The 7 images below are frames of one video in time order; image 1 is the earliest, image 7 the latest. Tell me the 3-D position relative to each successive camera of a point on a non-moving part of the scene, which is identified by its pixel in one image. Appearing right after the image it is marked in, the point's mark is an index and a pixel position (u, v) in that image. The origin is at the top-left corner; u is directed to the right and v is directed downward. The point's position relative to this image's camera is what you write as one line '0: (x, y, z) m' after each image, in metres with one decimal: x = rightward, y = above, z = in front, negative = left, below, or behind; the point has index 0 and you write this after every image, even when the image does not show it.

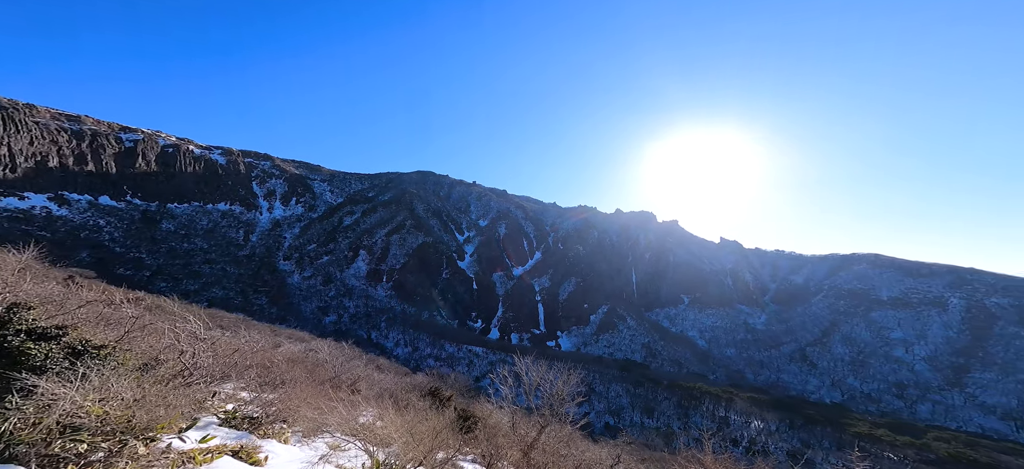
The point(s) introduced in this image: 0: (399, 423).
0: (-3.2, -5.2, +11.9) m
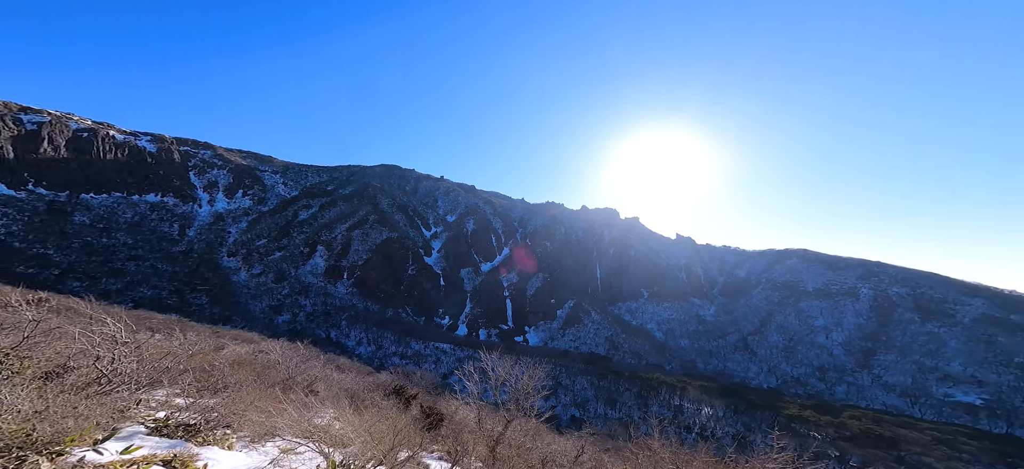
0: (-4.4, -5.1, +11.7) m
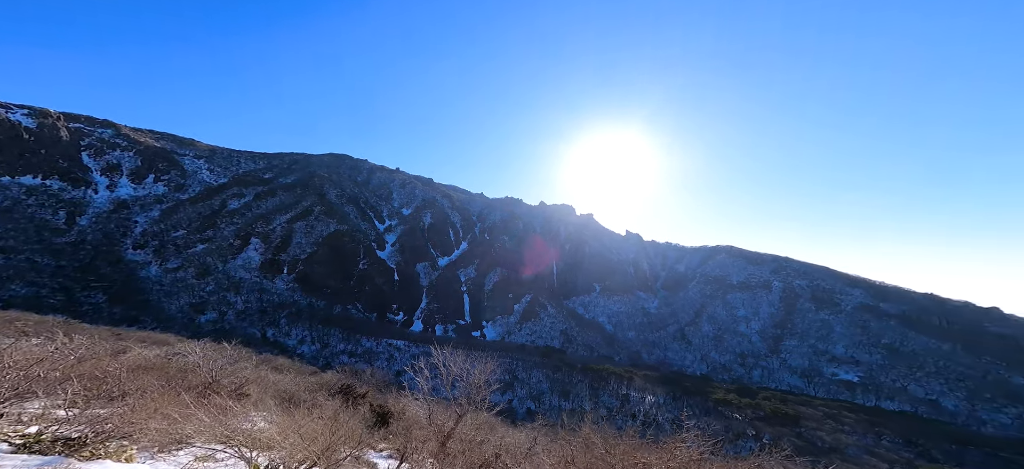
0: (-5.8, -5.0, +11.2) m
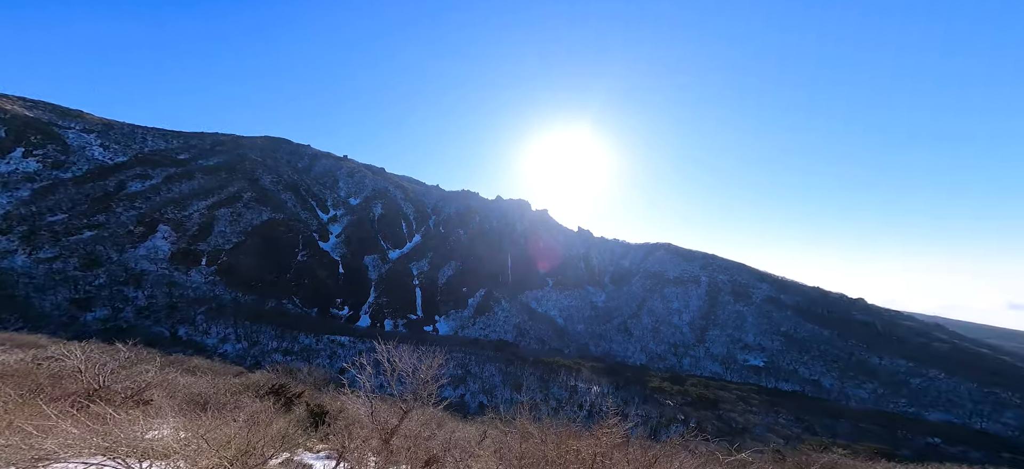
0: (-7.3, -4.7, +10.4) m
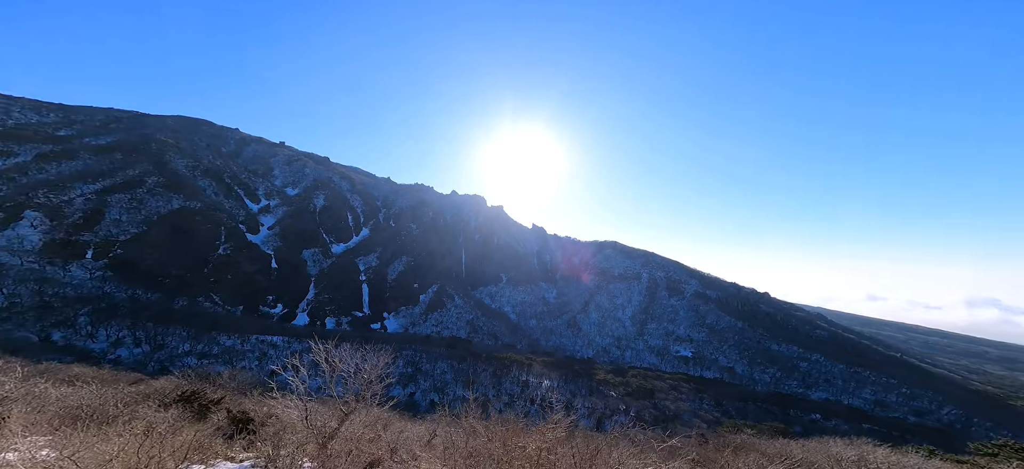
0: (-8.7, -4.4, +9.1) m
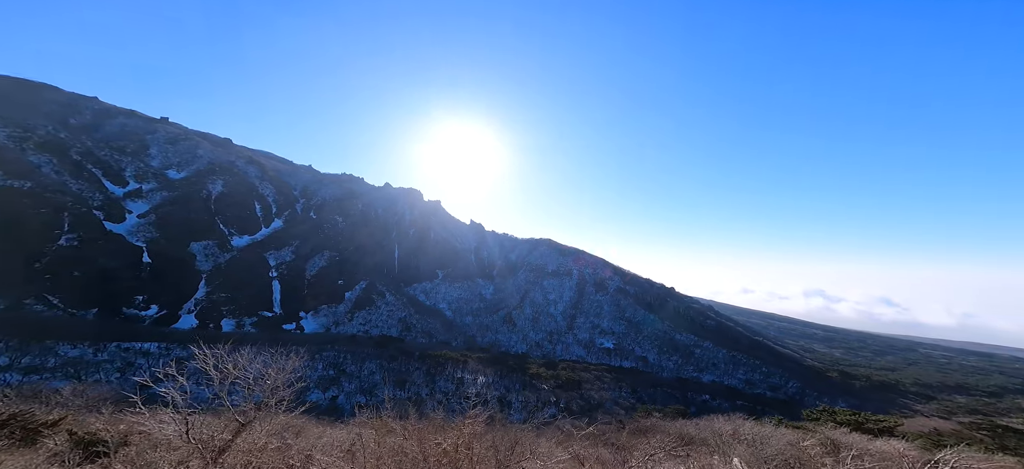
0: (-10.5, -4.2, +6.8) m
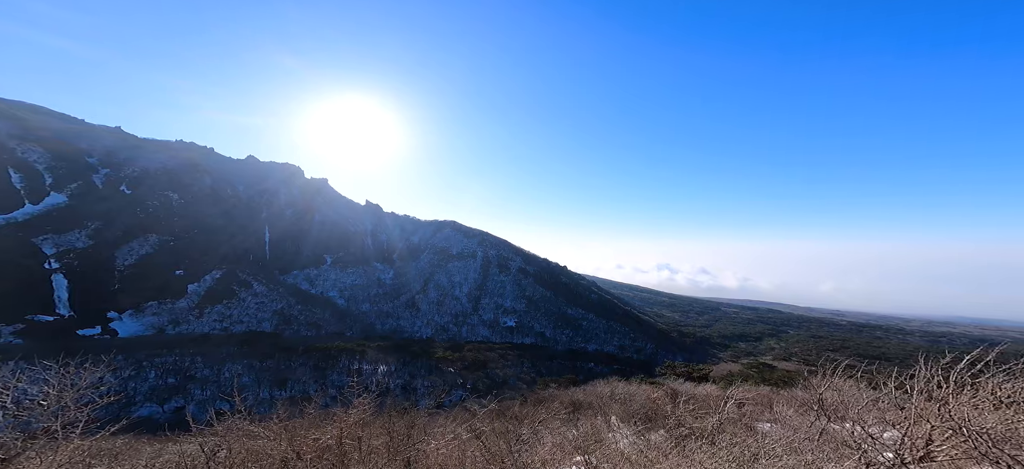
0: (-14.1, -3.9, +3.0) m
